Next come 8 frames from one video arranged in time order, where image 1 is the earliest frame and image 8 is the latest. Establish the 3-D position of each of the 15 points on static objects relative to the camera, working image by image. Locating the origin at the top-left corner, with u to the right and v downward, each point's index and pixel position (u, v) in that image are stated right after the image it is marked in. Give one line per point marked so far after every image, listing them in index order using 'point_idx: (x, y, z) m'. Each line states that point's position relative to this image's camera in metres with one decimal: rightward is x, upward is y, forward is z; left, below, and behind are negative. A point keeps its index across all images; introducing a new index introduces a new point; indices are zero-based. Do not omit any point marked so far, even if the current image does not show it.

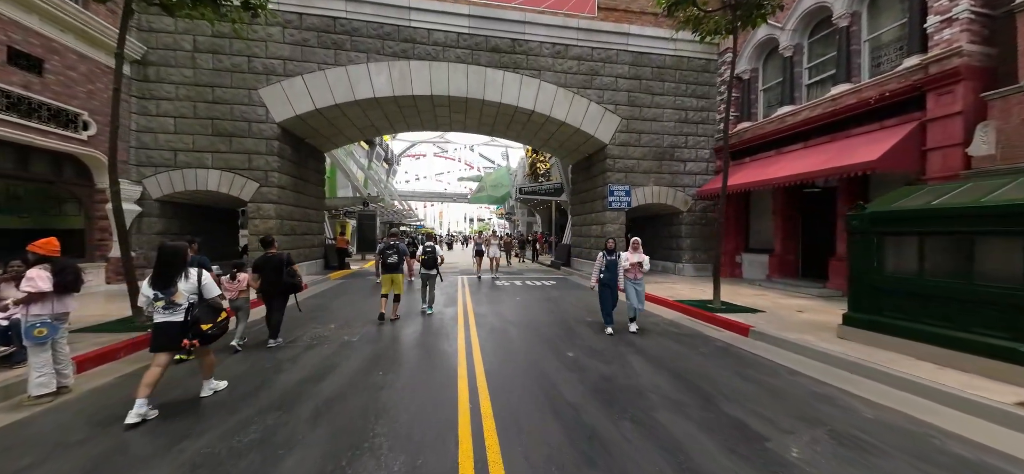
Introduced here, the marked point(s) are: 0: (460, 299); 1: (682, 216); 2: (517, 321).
0: (-1.5, -1.8, +9.6) m
1: (+7.2, +0.9, +13.8) m
2: (+0.1, -1.8, +7.2) m
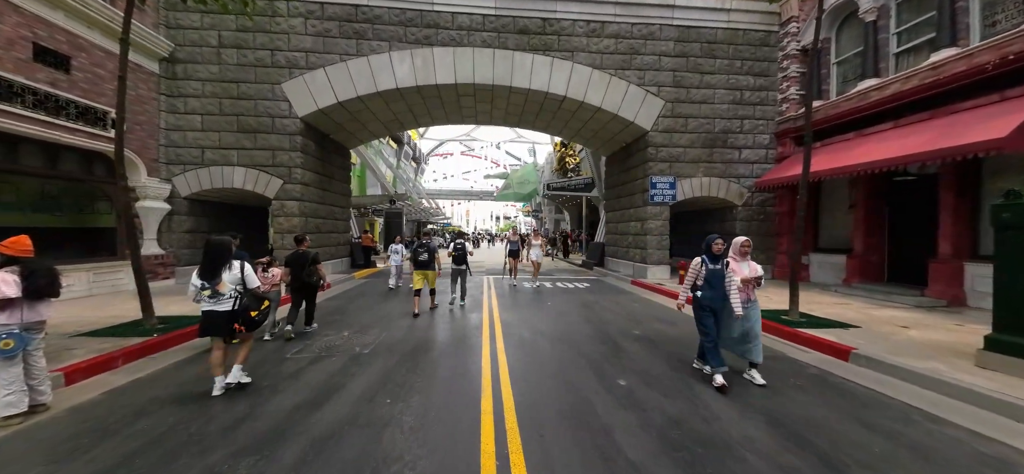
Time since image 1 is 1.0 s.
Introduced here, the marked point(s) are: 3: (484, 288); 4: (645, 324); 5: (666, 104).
0: (-0.6, -1.8, +8.7) m
1: (+8.4, +1.0, +12.2) m
2: (+0.8, -1.8, +6.2) m
3: (-0.9, -1.8, +11.3) m
4: (+2.7, -1.8, +6.7) m
5: (+5.7, +4.9, +11.9) m
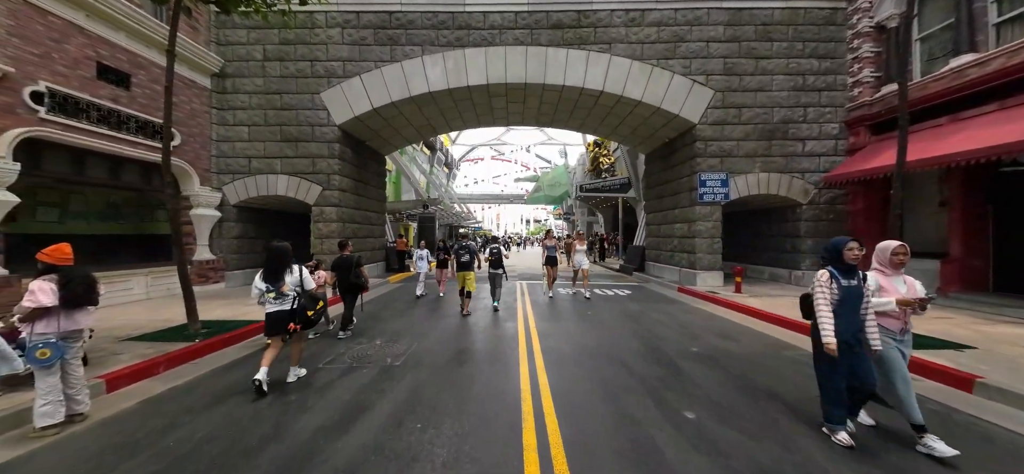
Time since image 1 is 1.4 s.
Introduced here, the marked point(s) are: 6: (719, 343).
0: (+0.3, -1.9, +8.2) m
1: (+9.6, +0.9, +10.9) m
2: (+1.4, -1.8, +5.6) m
3: (+0.3, -1.9, +10.9) m
4: (+3.5, -1.9, +5.9) m
5: (+6.8, +4.8, +10.9) m
6: (+3.6, -1.9, +5.8) m
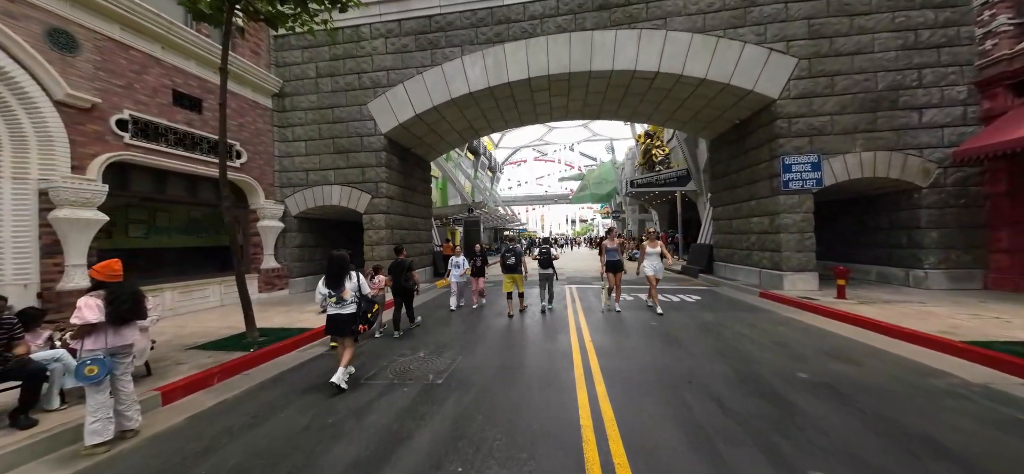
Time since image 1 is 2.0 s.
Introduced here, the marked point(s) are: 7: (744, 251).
0: (+1.5, -1.9, +7.4) m
1: (+11.0, +1.2, +8.8) m
2: (+2.2, -1.8, +4.6) m
3: (+1.8, -2.0, +10.0) m
4: (+4.3, -1.8, +4.7) m
5: (+8.1, +5.0, +9.2) m
6: (+4.5, -1.8, +4.6) m
7: (+7.8, -0.5, +11.1) m
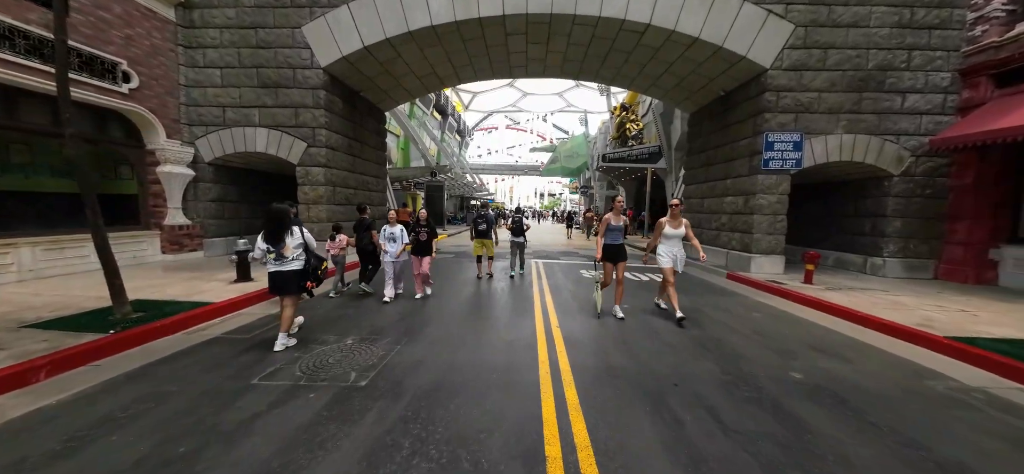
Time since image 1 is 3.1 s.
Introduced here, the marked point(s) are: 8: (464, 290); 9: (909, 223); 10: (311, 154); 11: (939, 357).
0: (+0.6, -1.3, +6.6) m
1: (+10.0, +1.5, +8.7) m
2: (+1.7, -1.5, +3.9) m
3: (+0.7, -1.1, +9.2) m
4: (+3.7, -1.5, +4.2) m
5: (+7.4, +5.4, +8.5) m
6: (+3.9, -1.6, +4.1) m
7: (+6.6, +0.2, +10.8) m
8: (-1.0, -1.2, +7.8) m
9: (+10.5, +0.4, +8.6) m
10: (-6.0, +2.5, +9.6) m
11: (+5.7, -1.6, +4.4) m
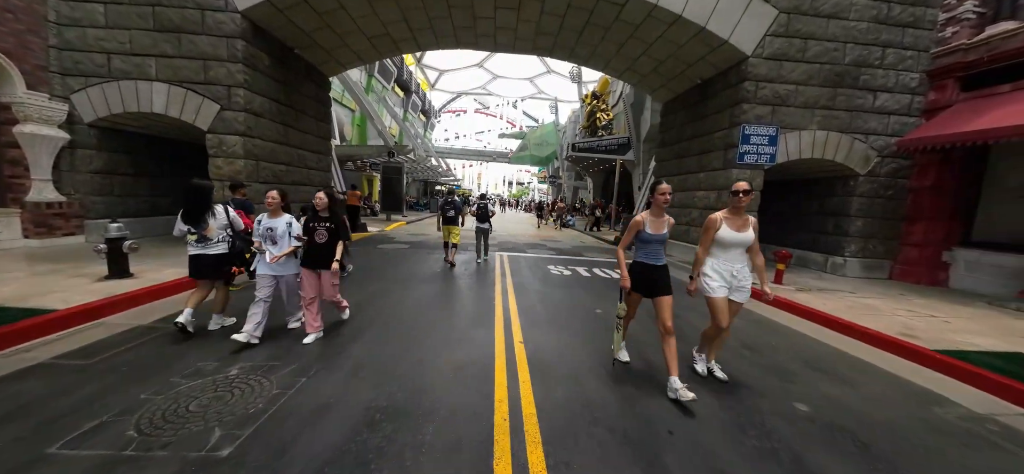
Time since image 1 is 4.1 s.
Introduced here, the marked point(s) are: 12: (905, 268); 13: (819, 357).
0: (-0.2, -1.2, +5.7) m
1: (+9.1, +1.5, +8.6) m
2: (+1.2, -1.5, +3.1) m
3: (-0.3, -0.9, +8.3) m
4: (+3.2, -1.6, +3.7) m
5: (+6.6, +5.5, +8.0) m
6: (+3.3, -1.6, +3.6) m
7: (+5.4, +0.3, +10.5) m
8: (-1.9, -1.0, +6.7) m
9: (+9.6, +0.4, +8.7) m
10: (-6.9, +2.9, +7.8) m
11: (+5.1, -1.7, +4.0) m
12: (+10.3, -0.8, +8.5) m
13: (+4.0, -1.5, +4.3) m
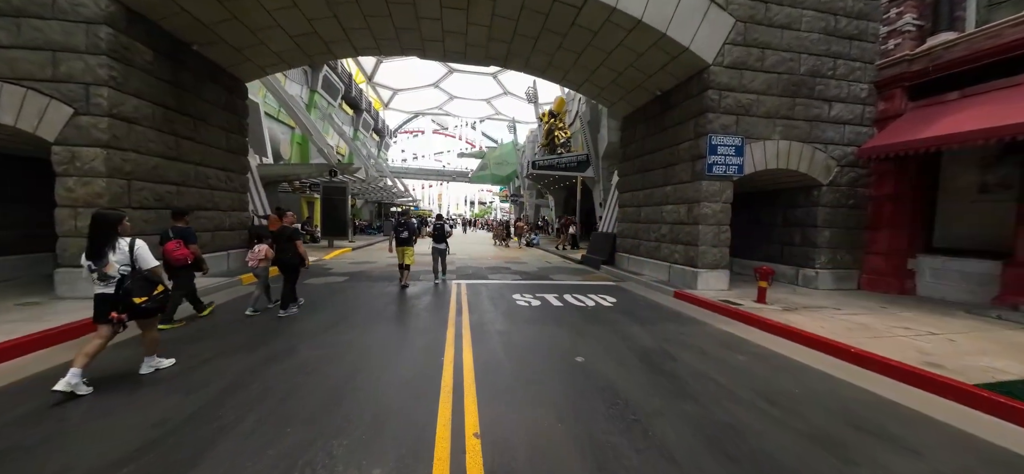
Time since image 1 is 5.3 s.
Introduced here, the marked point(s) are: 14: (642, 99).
0: (-0.8, -1.6, +4.4) m
1: (+8.0, +1.2, +8.5) m
2: (+0.8, -1.7, +2.0) m
3: (-1.2, -1.5, +7.0) m
4: (+2.8, -1.7, +2.7) m
5: (+5.4, +5.1, +7.8) m
6: (+3.0, -1.8, +2.7) m
7: (+4.2, -0.2, +9.8) m
8: (-2.6, -1.6, +5.2) m
9: (+8.5, +0.1, +8.5) m
10: (-7.9, +2.1, +6.0) m
11: (+4.7, -1.8, +3.3) m
12: (+9.3, -1.0, +8.4) m
13: (+3.6, -1.7, +3.4) m
14: (+4.0, +4.3, +10.2) m
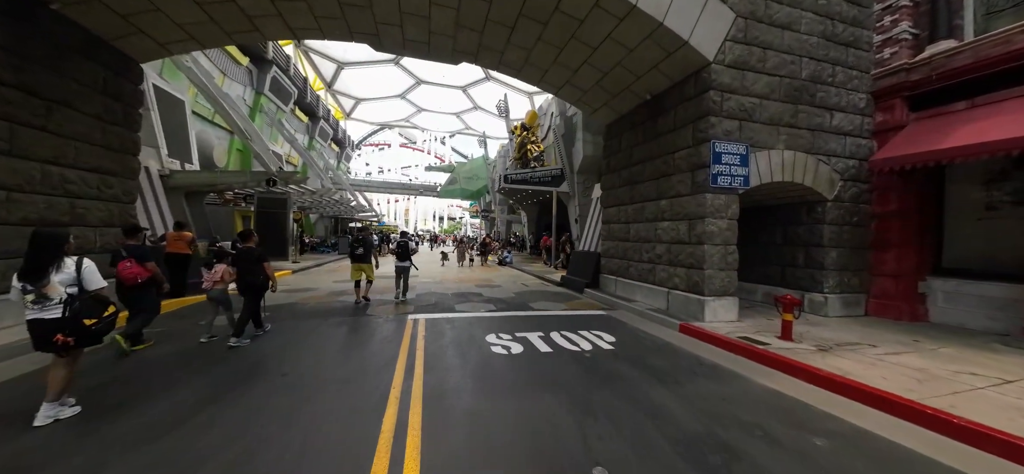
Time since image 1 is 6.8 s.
0: (-1.0, -1.9, +2.7) m
1: (+7.4, +0.7, +7.7) m
2: (+0.9, -1.9, +0.5) m
3: (-1.7, -1.9, +5.3) m
4: (+2.7, -2.0, +1.4) m
5: (+4.8, +4.7, +7.0) m
6: (+2.9, -2.0, +1.3) m
7: (+3.5, -0.7, +8.6) m
8: (-2.9, -1.9, +3.4) m
9: (+7.9, -0.4, +7.8) m
10: (-8.2, +1.7, +3.8) m
11: (+4.5, -2.0, +2.1) m
12: (+8.7, -1.5, +7.6) m
13: (+3.4, -2.0, +2.1) m
14: (+3.3, +3.8, +9.2) m
